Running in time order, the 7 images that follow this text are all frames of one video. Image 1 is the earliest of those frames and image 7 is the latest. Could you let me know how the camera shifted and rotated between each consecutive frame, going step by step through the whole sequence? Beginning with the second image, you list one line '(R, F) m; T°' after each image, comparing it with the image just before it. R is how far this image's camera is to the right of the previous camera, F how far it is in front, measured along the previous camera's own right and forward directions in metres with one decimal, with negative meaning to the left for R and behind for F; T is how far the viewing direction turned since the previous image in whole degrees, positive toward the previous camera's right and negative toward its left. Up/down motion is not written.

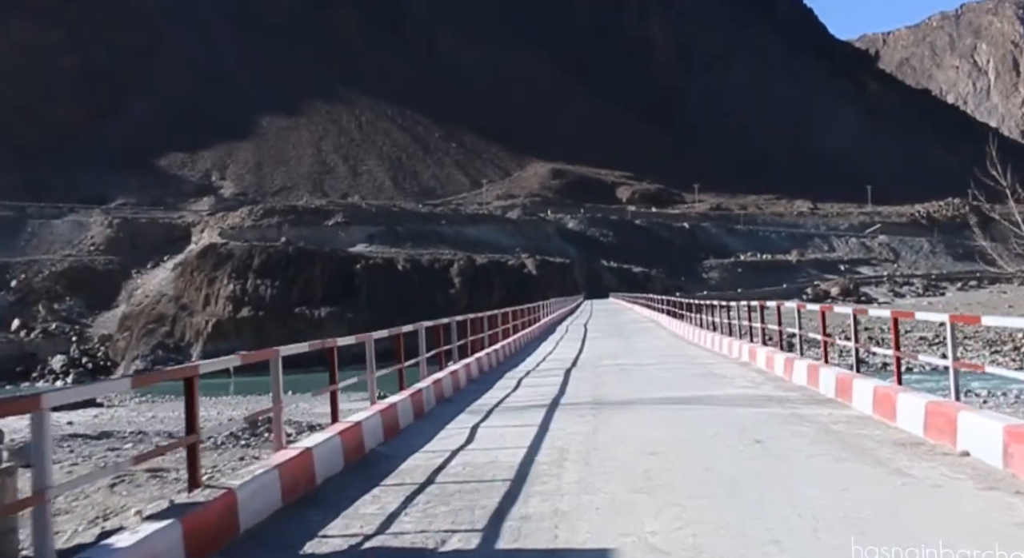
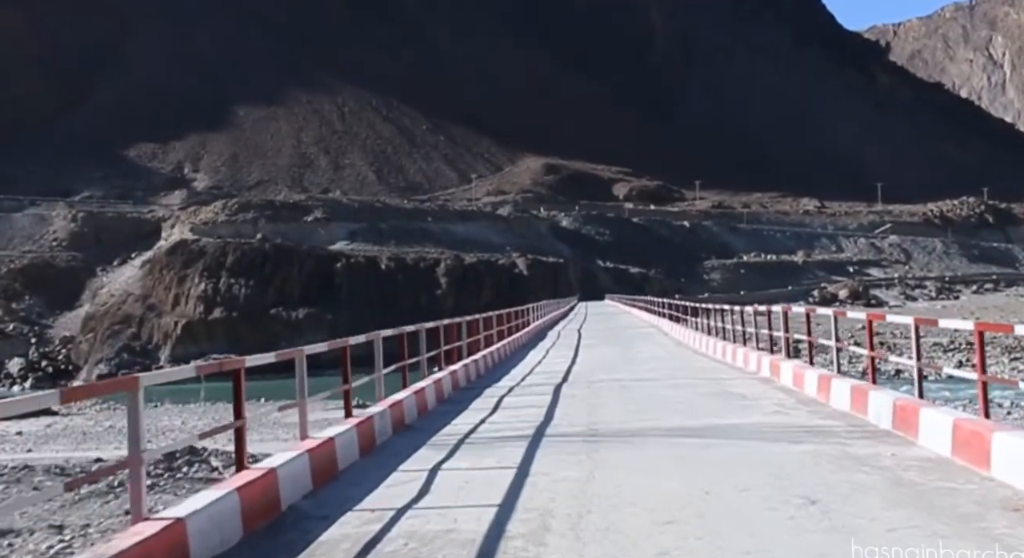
(+0.6, +4.6) m; 0°
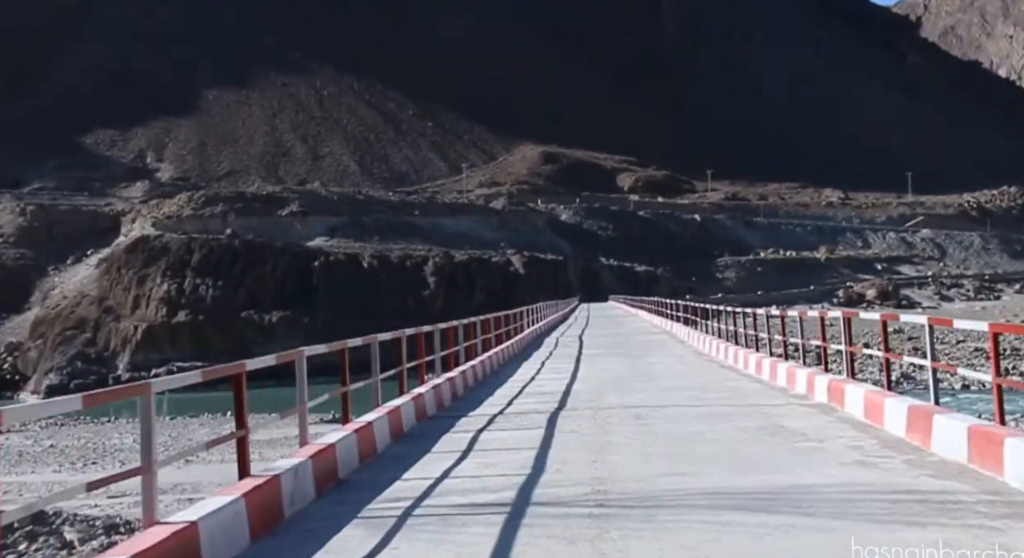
(+0.8, +6.9) m; 0°
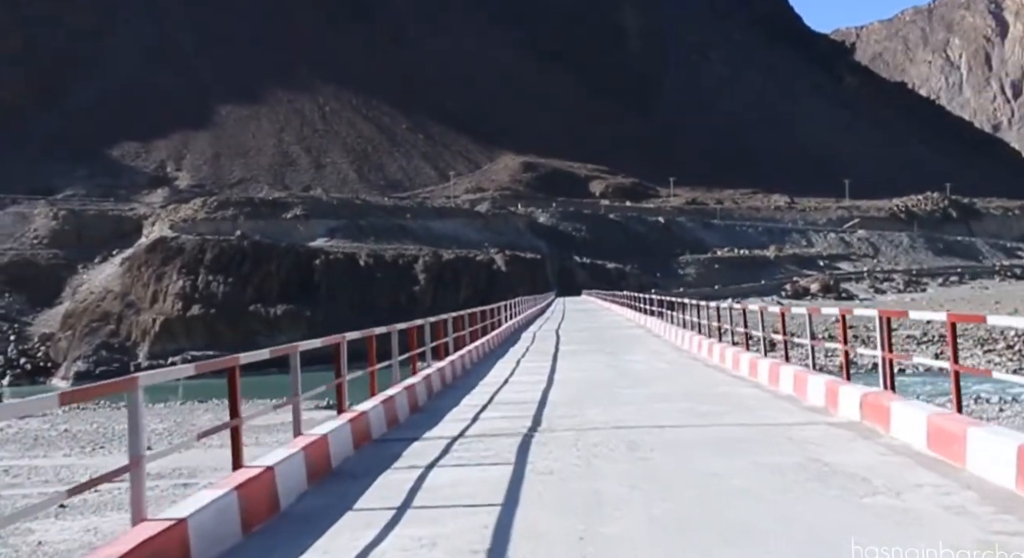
(-1.0, -7.7) m; +2°
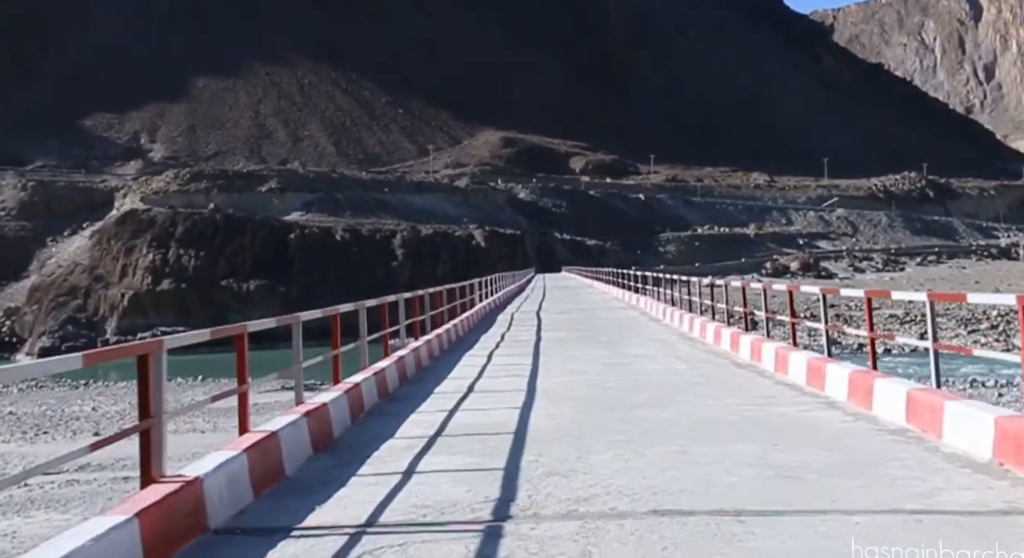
(+0.1, +1.0) m; +1°
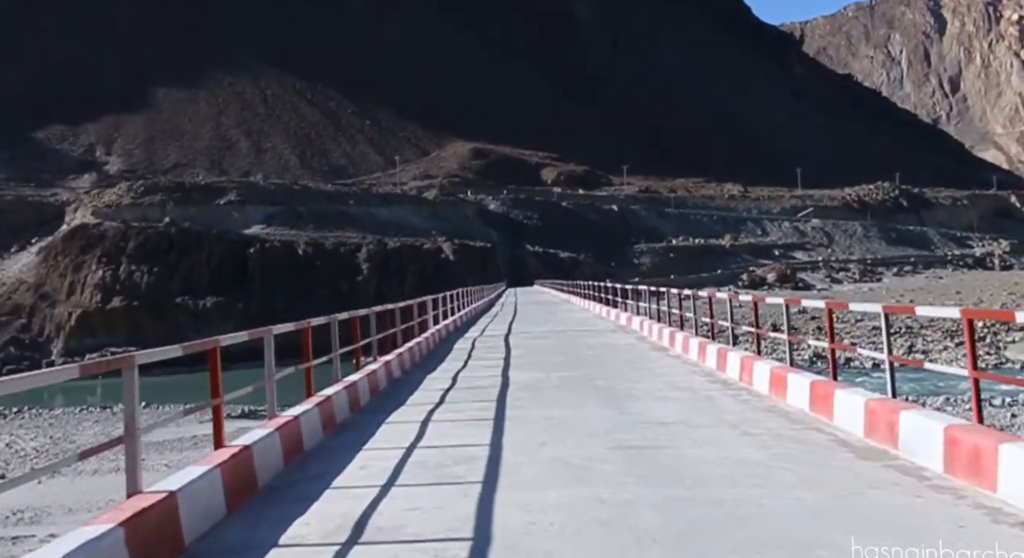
(+0.2, +3.0) m; +2°
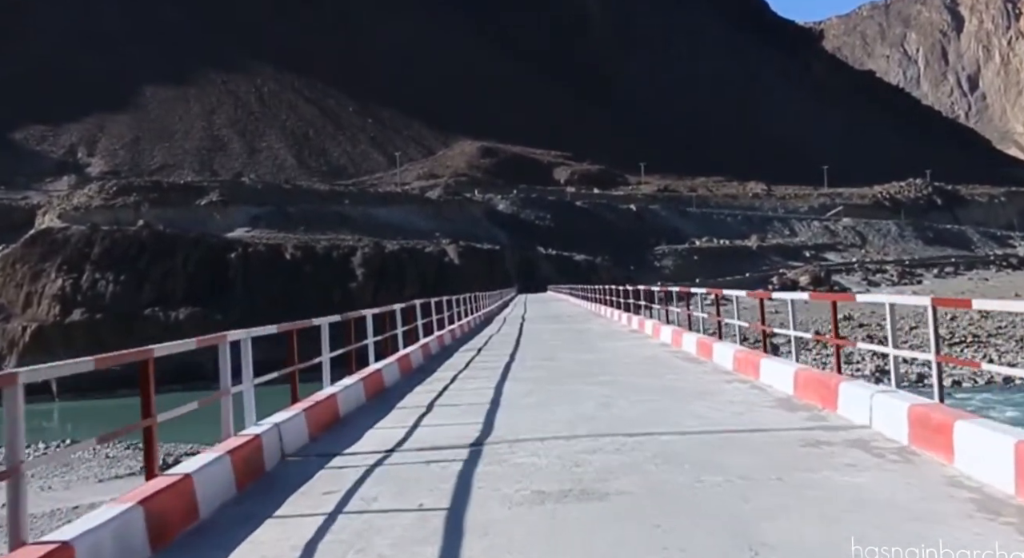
(+0.2, +7.8) m; -1°
